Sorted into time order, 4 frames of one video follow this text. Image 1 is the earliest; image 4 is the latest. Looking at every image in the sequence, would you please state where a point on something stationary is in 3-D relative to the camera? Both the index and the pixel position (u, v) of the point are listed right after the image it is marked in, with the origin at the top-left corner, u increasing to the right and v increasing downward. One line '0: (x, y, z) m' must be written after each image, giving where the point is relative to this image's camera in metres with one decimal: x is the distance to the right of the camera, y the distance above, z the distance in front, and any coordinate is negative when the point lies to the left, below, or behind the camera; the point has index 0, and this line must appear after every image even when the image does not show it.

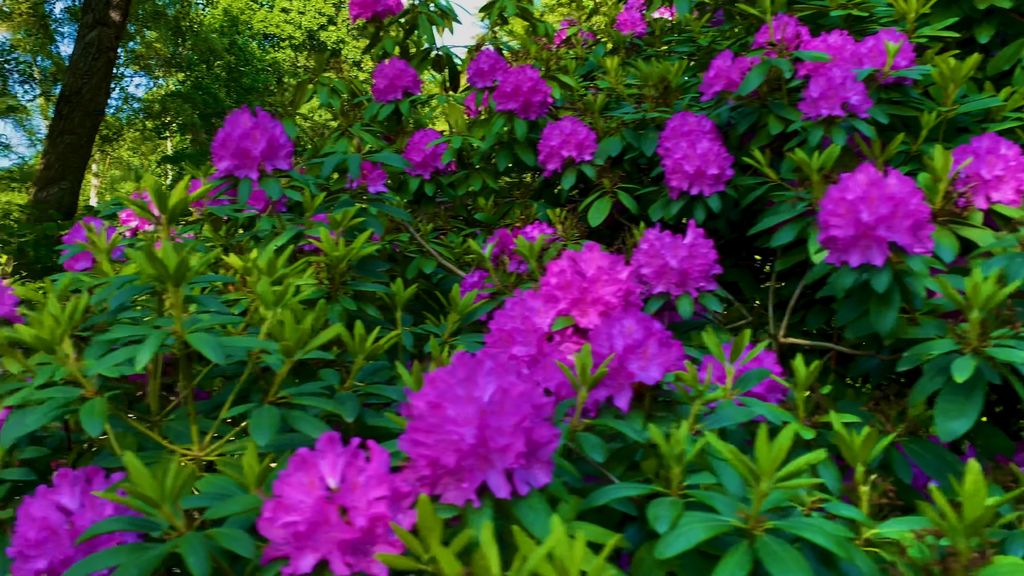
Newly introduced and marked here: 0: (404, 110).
0: (-0.3, +0.5, +2.4) m
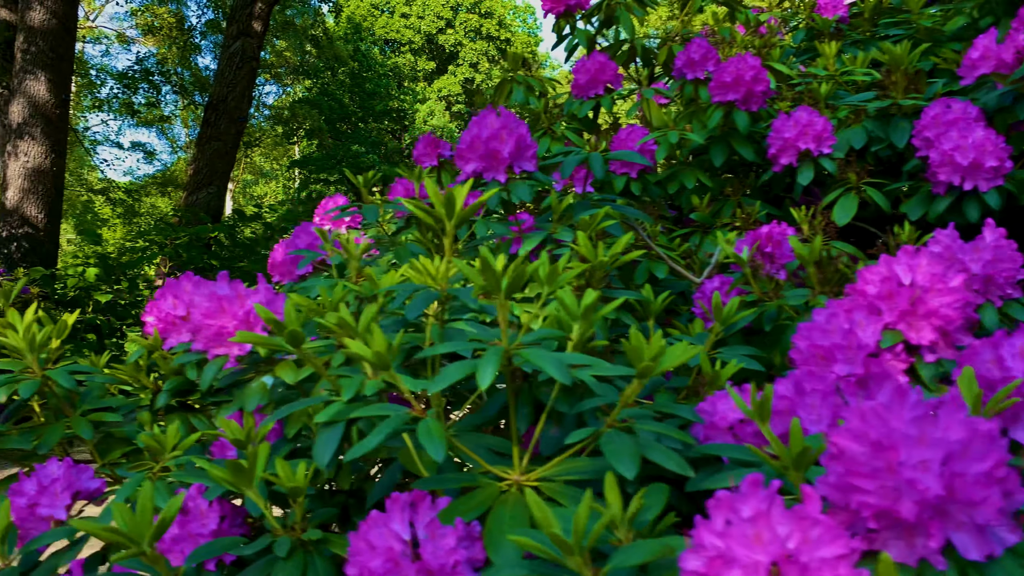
0: (+0.3, +0.5, +2.3) m
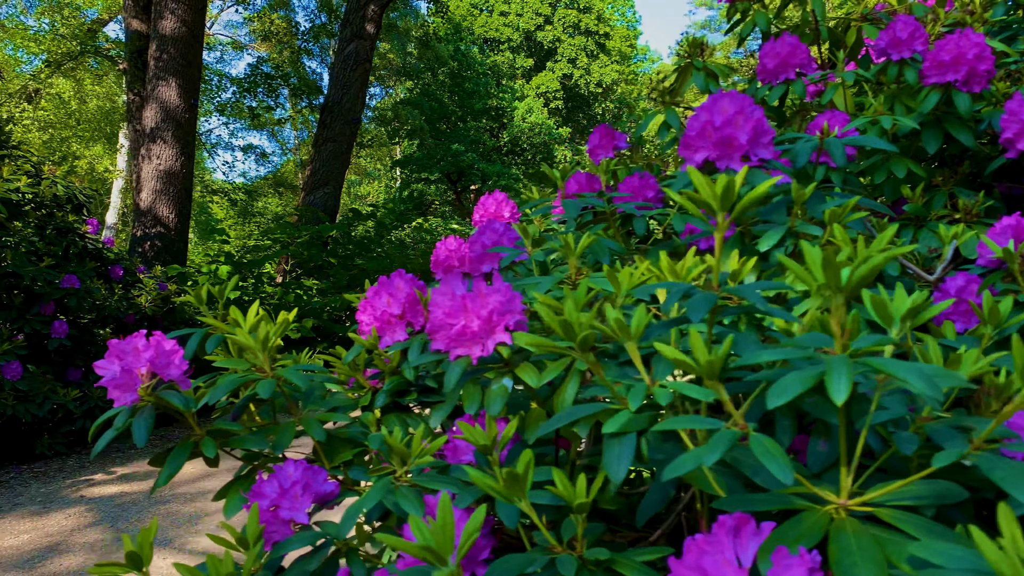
0: (+0.7, +0.5, +2.2) m
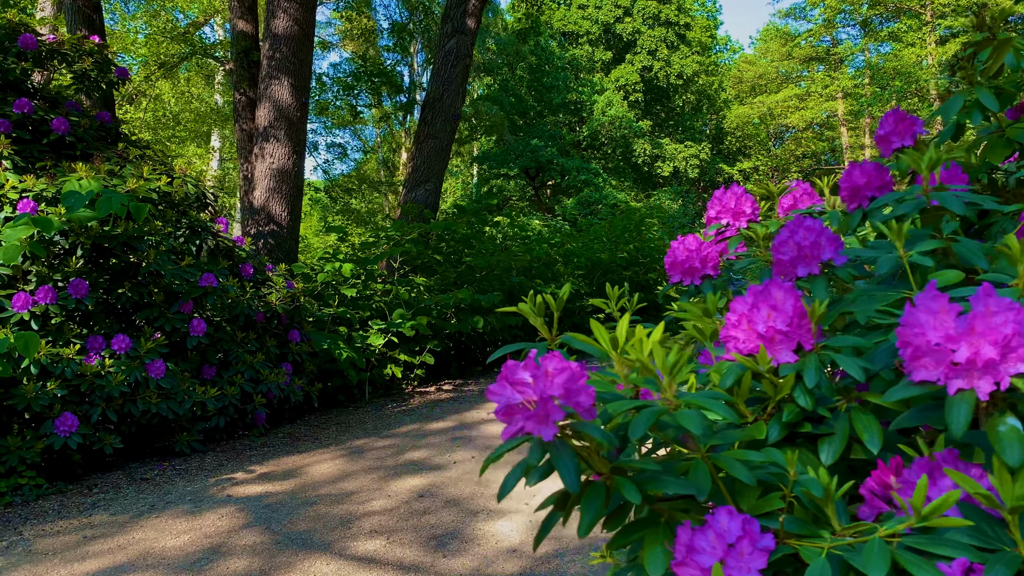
0: (+1.4, +0.5, +1.9) m
